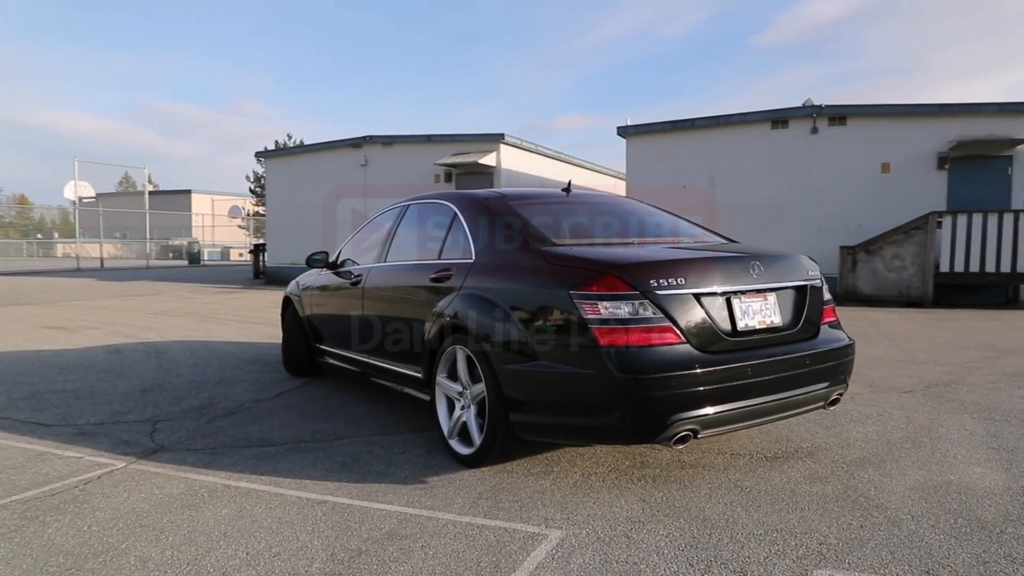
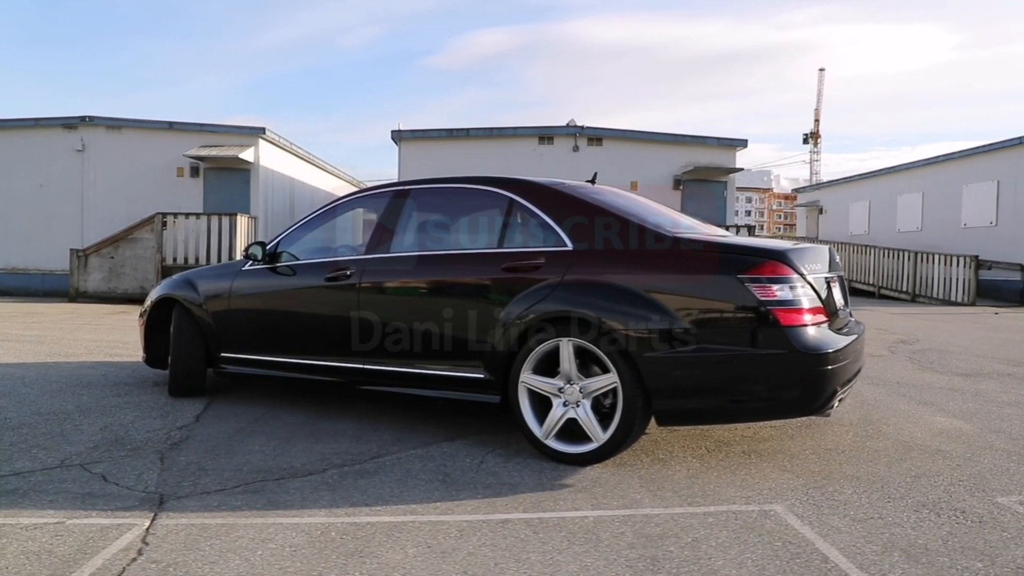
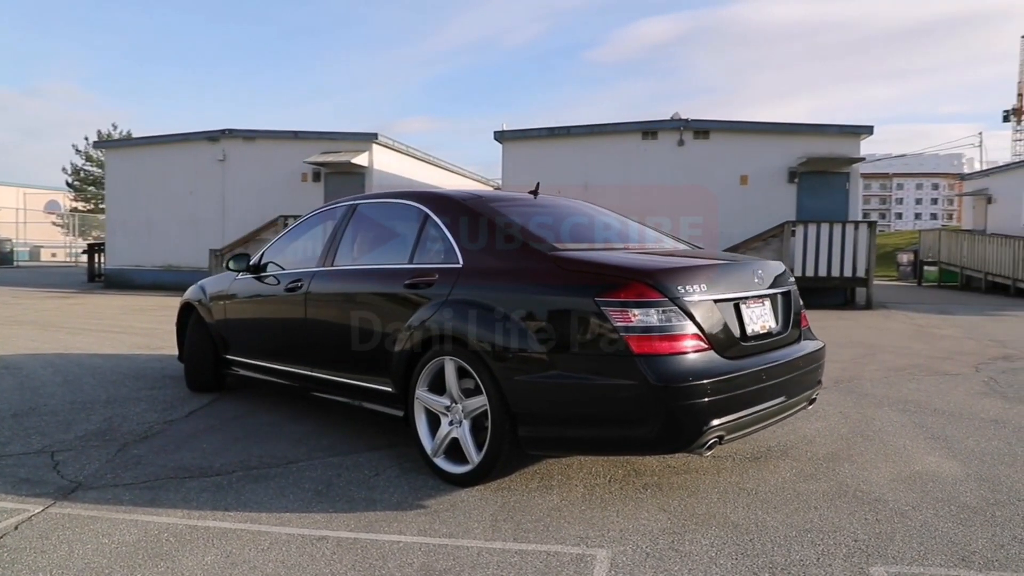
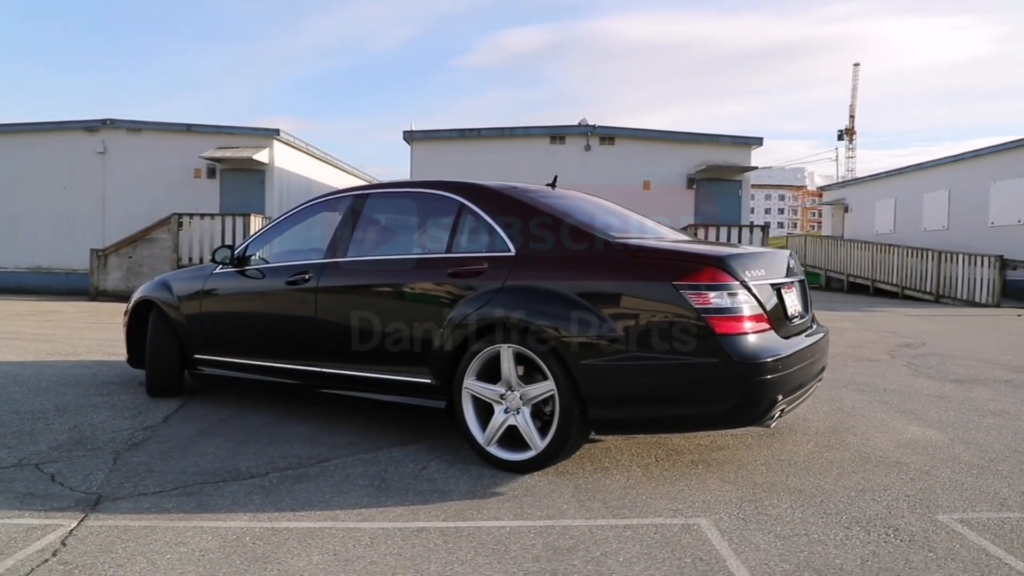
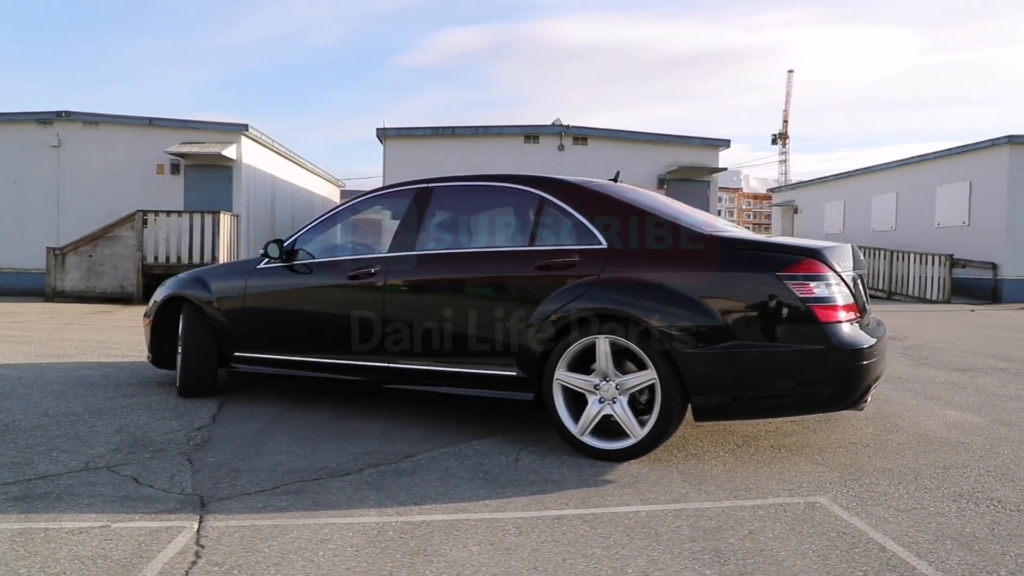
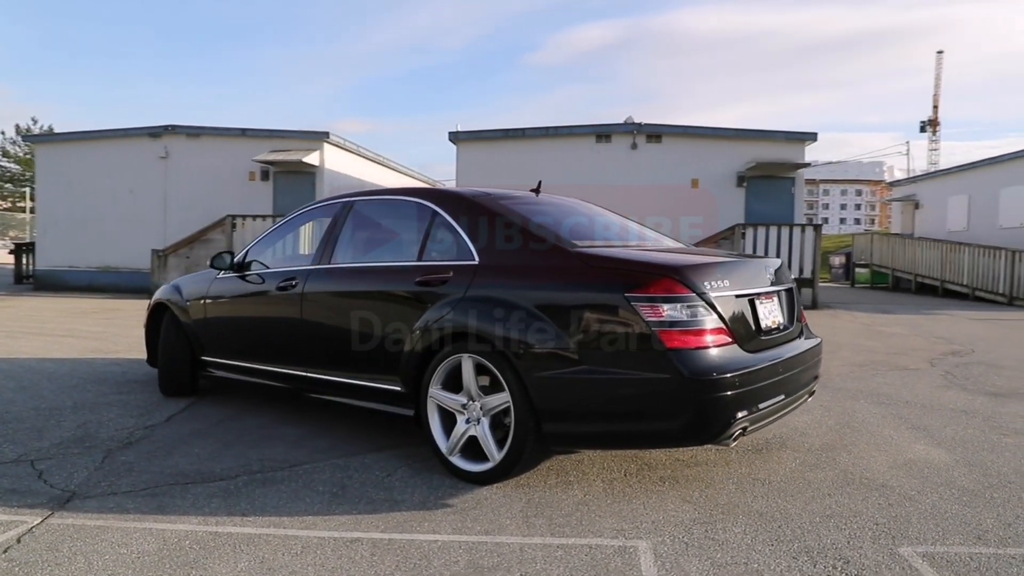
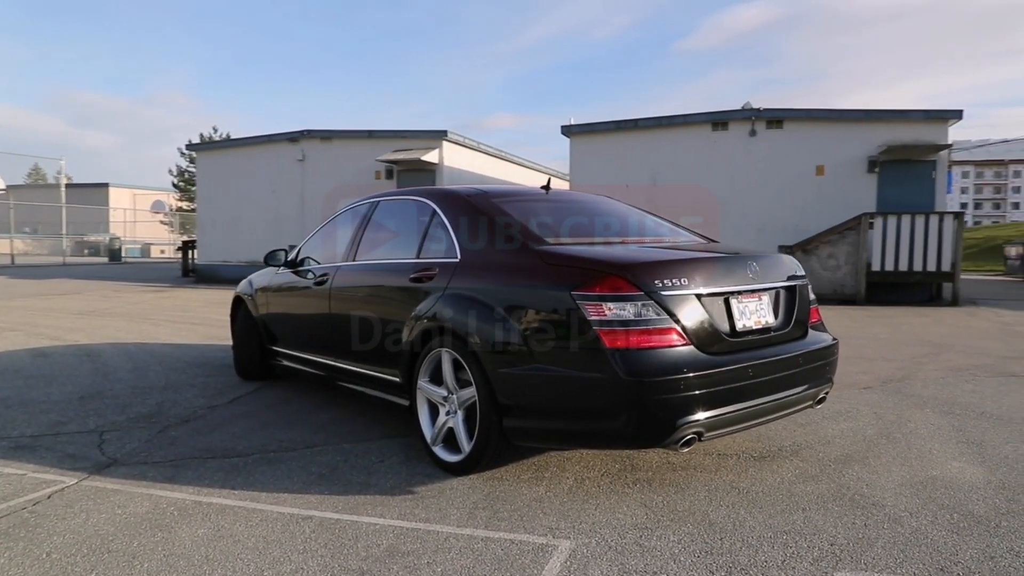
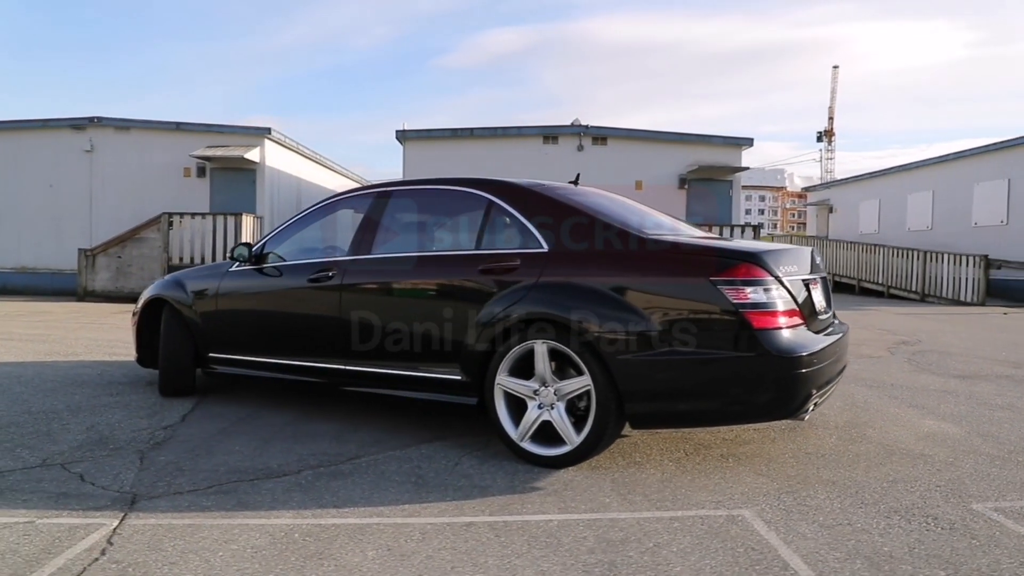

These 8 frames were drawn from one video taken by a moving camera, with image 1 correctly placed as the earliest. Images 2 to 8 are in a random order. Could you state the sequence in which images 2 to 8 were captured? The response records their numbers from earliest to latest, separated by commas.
7, 3, 6, 4, 8, 2, 5
